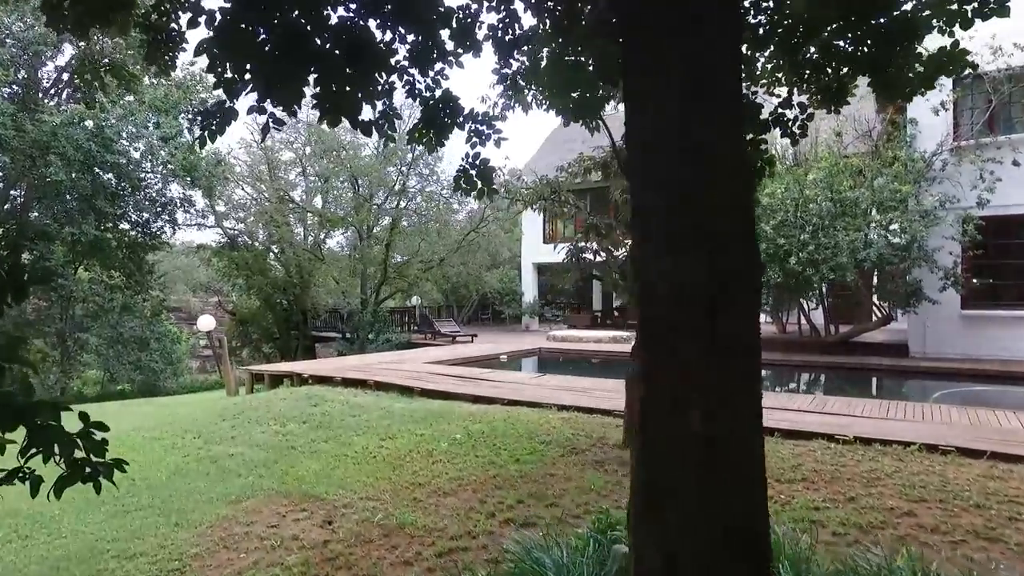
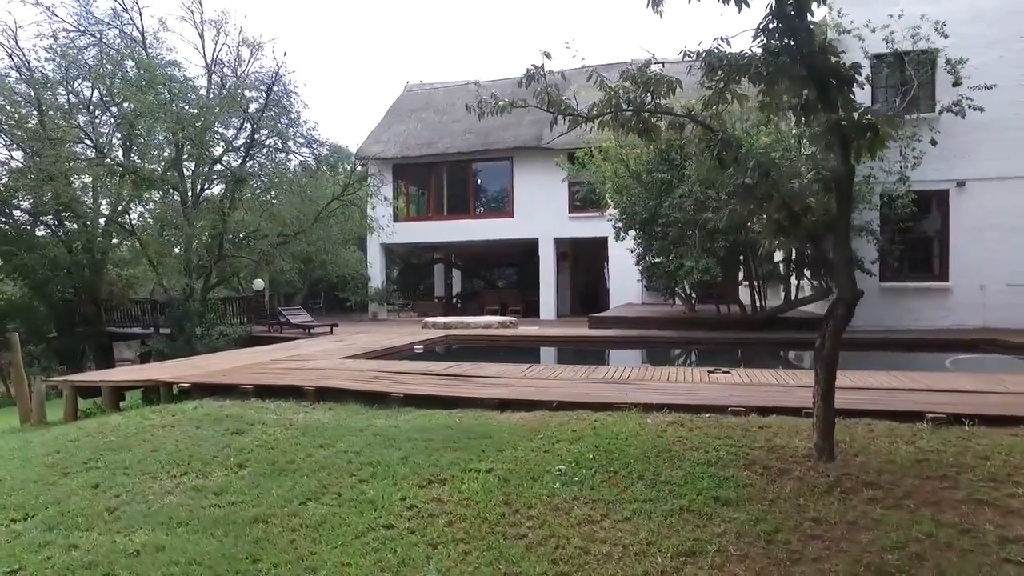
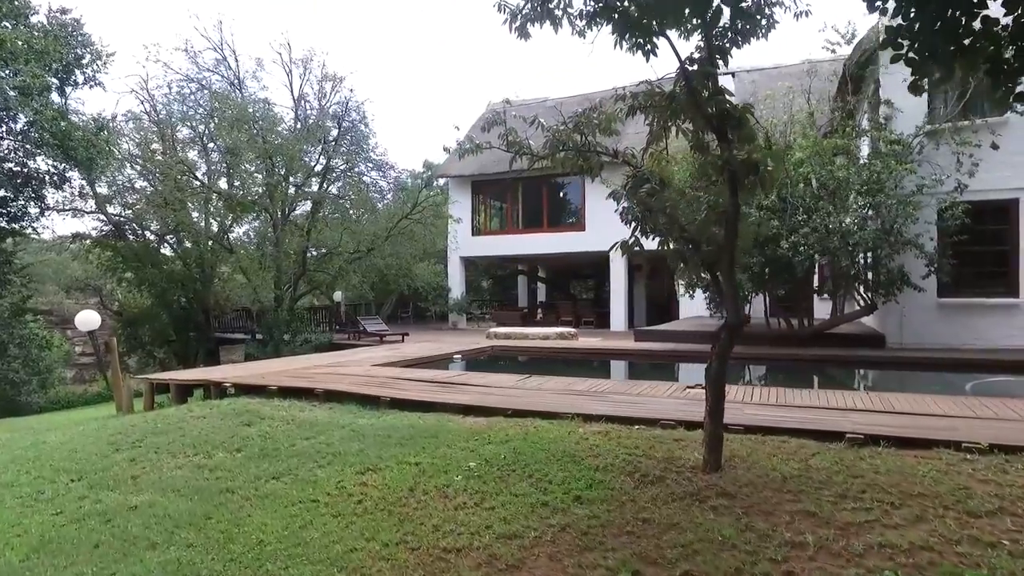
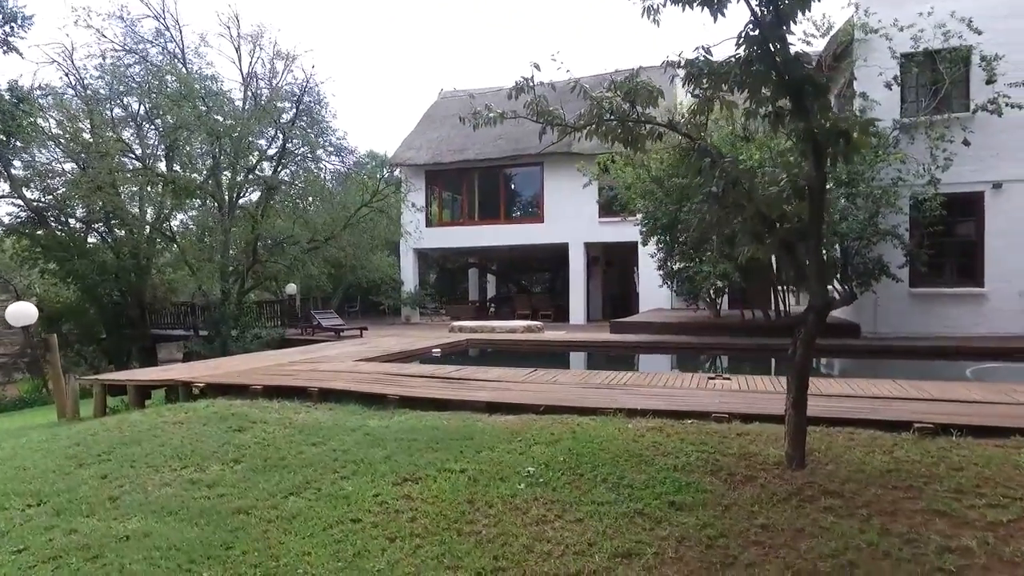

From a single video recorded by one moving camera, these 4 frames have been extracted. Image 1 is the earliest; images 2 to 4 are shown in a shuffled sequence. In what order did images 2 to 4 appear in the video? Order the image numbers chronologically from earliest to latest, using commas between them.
3, 4, 2
